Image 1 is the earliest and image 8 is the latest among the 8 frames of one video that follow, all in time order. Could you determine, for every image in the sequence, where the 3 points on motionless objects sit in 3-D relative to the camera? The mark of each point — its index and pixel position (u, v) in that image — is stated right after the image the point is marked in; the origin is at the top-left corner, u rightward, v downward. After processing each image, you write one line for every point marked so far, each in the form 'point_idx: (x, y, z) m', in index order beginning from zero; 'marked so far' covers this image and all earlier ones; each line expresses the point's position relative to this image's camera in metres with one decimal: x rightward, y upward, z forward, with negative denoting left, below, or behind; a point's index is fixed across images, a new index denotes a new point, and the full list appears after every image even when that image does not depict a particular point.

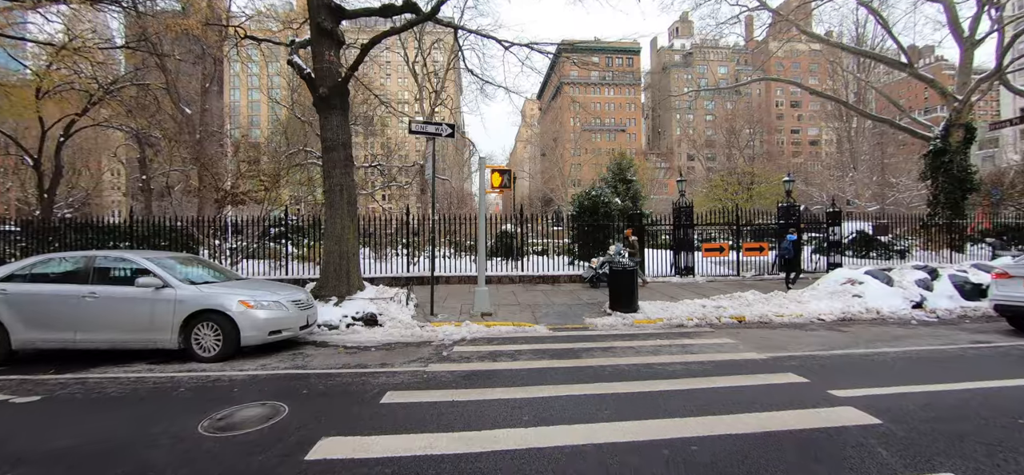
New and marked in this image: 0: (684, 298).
0: (+3.9, -1.4, +9.1) m
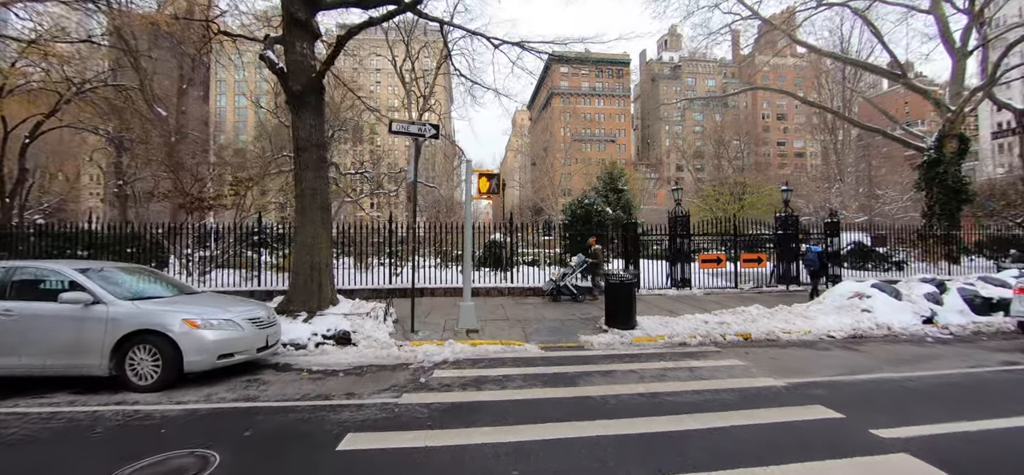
0: (+3.6, -1.6, +8.5) m
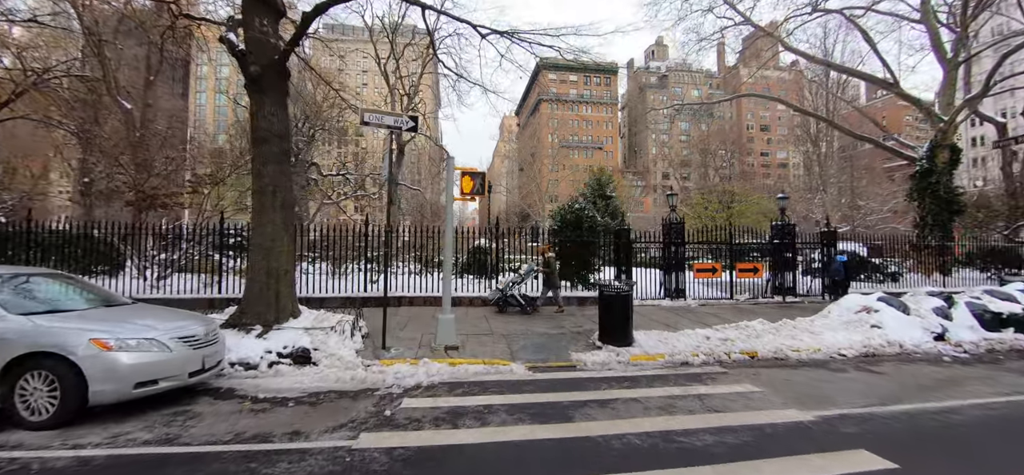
0: (+3.3, -1.8, +7.9) m
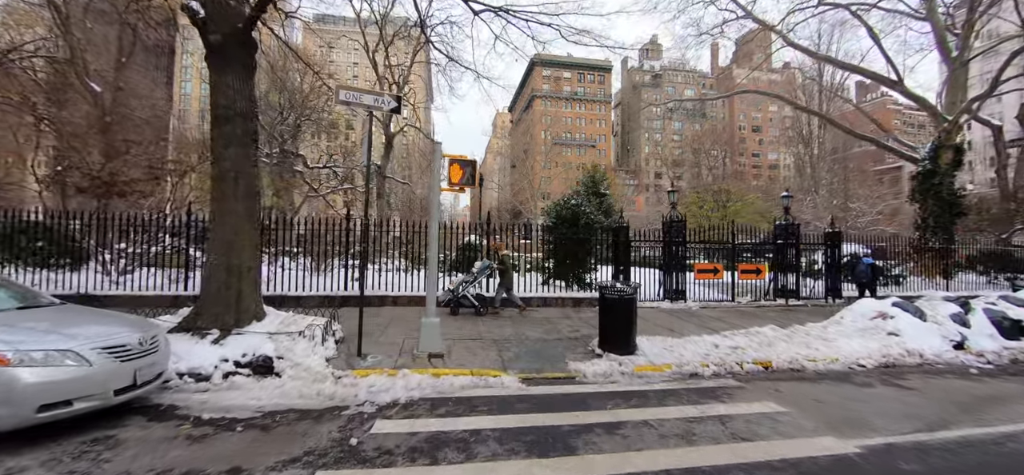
0: (+3.2, -1.7, +7.4) m
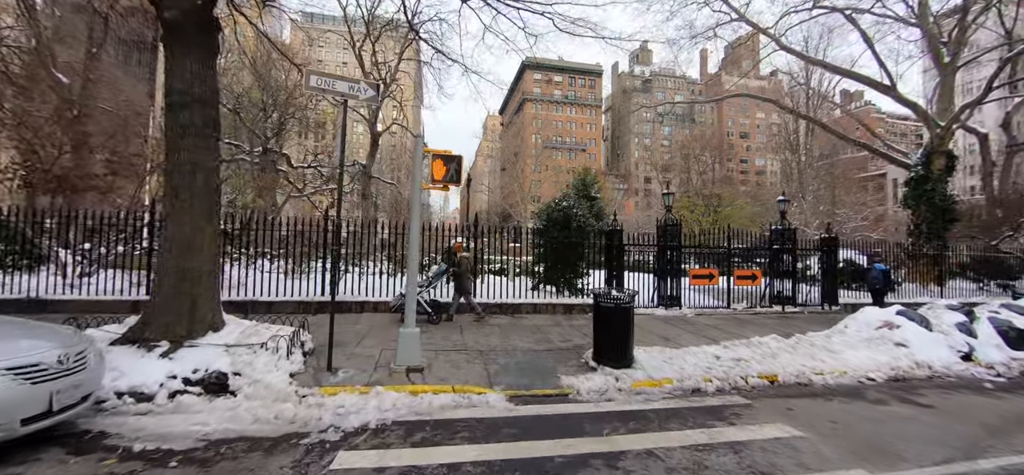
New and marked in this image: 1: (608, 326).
0: (+3.0, -1.8, +7.0) m
1: (+1.3, -1.2, +5.4) m
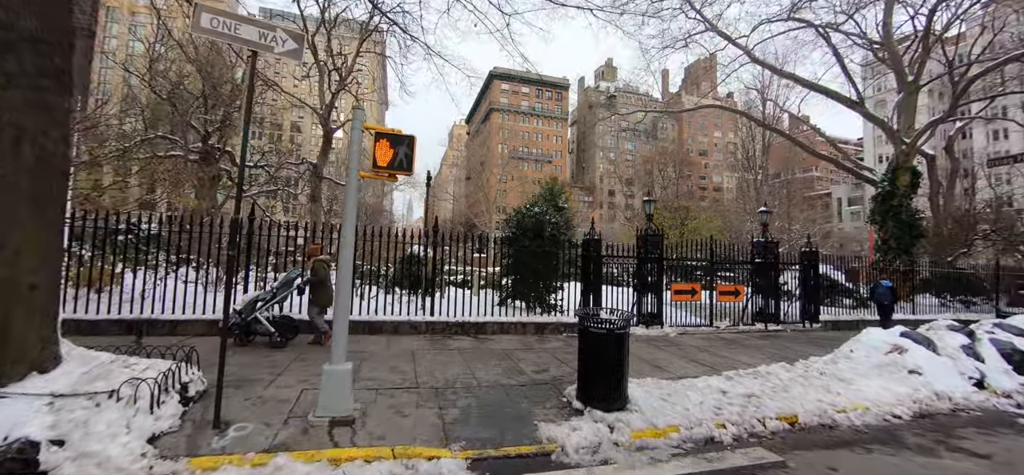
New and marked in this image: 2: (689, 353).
0: (+2.4, -2.0, +6.0) m
1: (+0.9, -1.3, +4.3) m
2: (+3.2, -2.1, +7.2) m
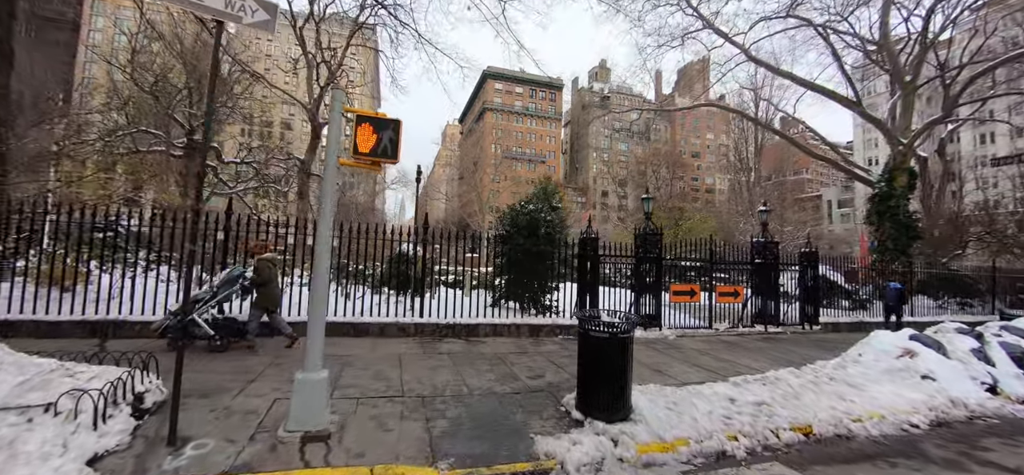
0: (+2.3, -1.9, +5.6) m
1: (+0.9, -1.3, +4.0) m
2: (+3.1, -2.1, +6.9) m
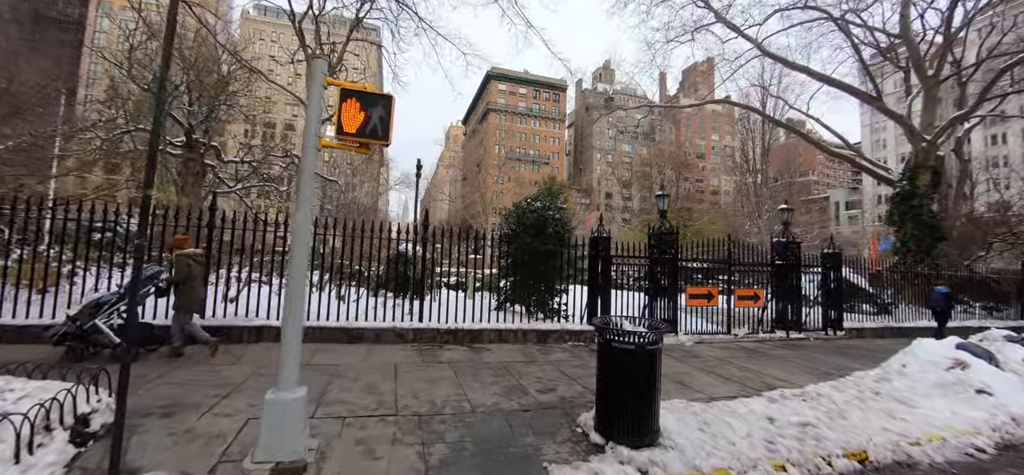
0: (+2.4, -1.9, +5.1) m
1: (+1.0, -1.2, +3.4) m
2: (+3.2, -2.0, +6.3) m
